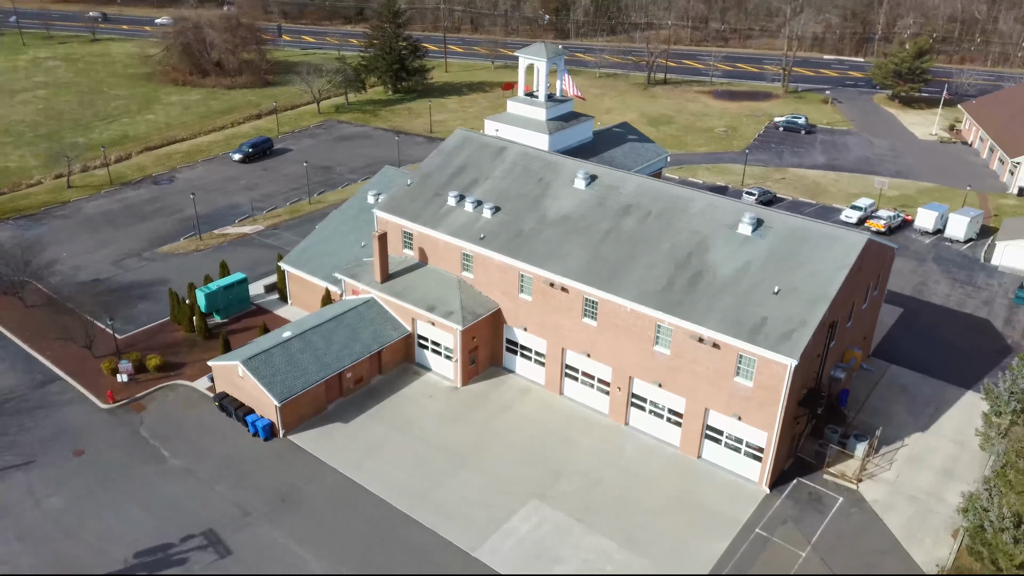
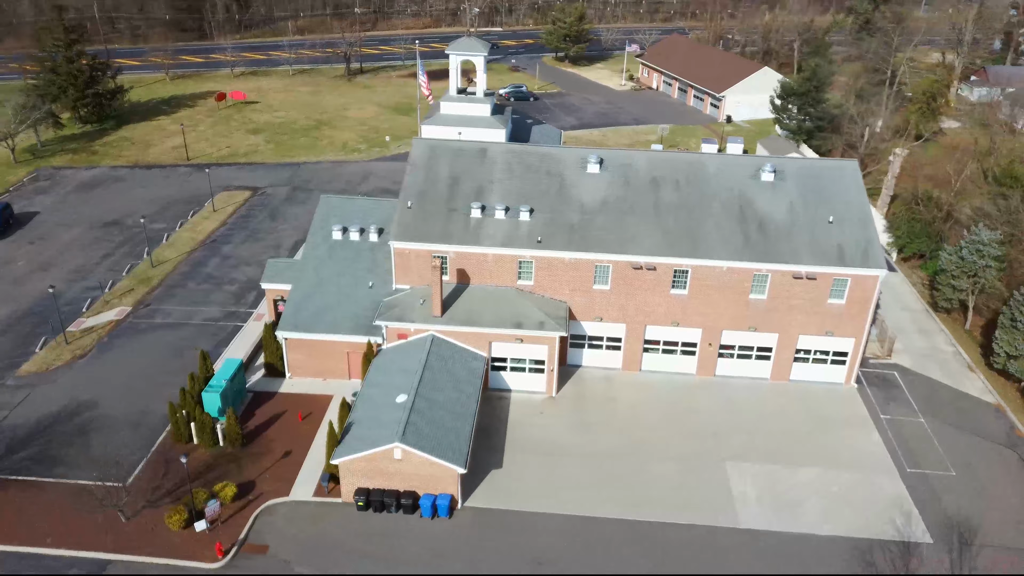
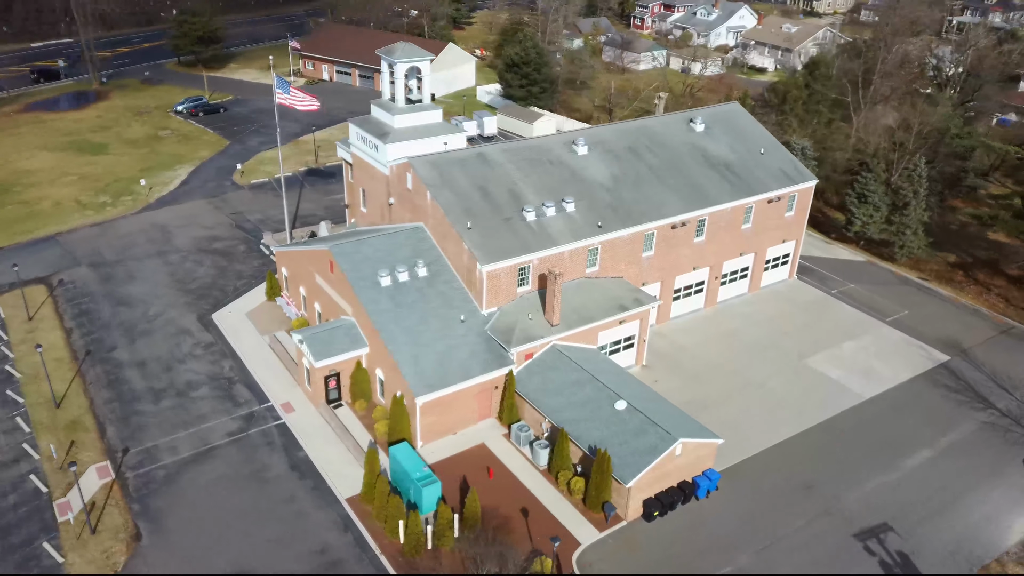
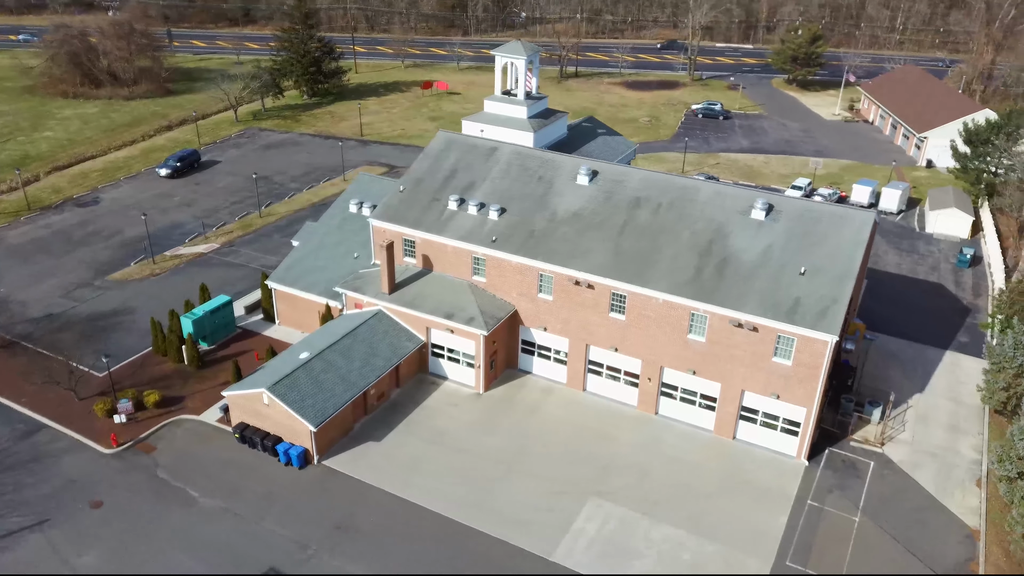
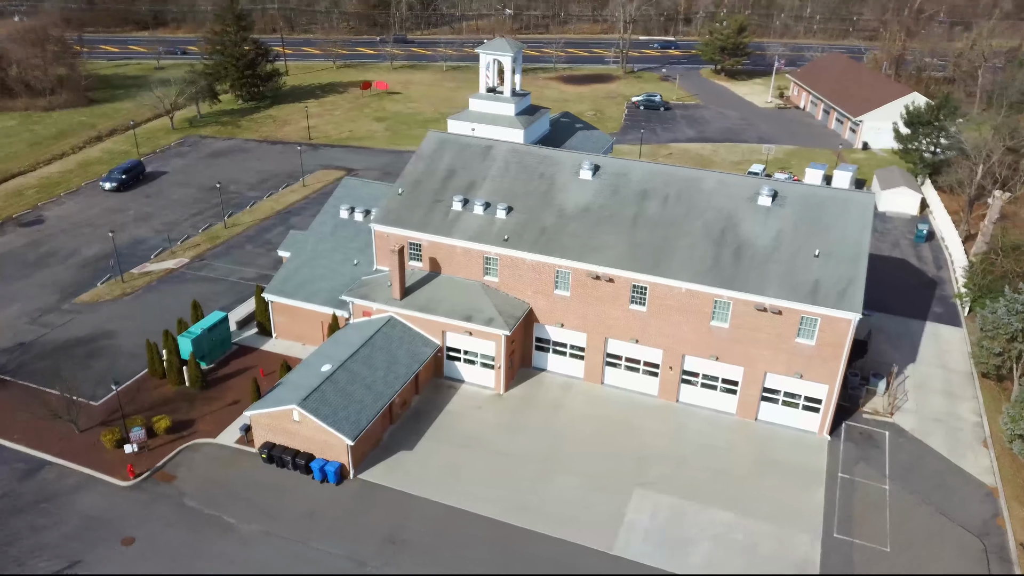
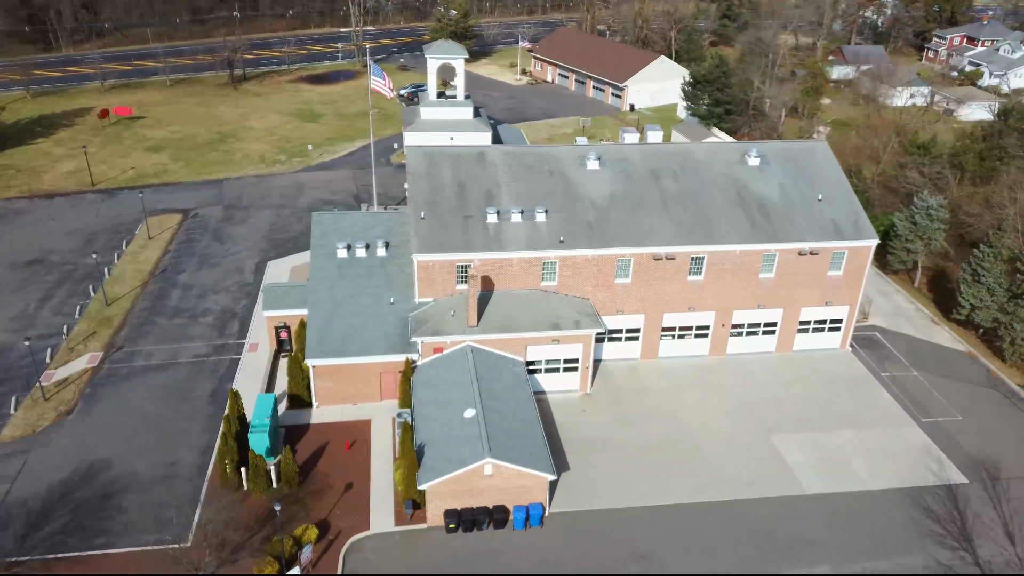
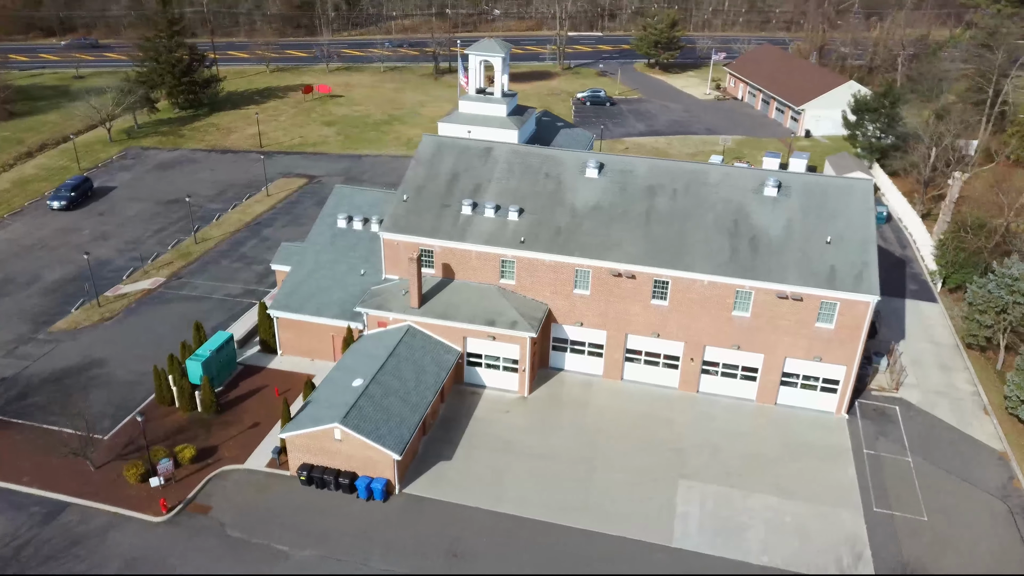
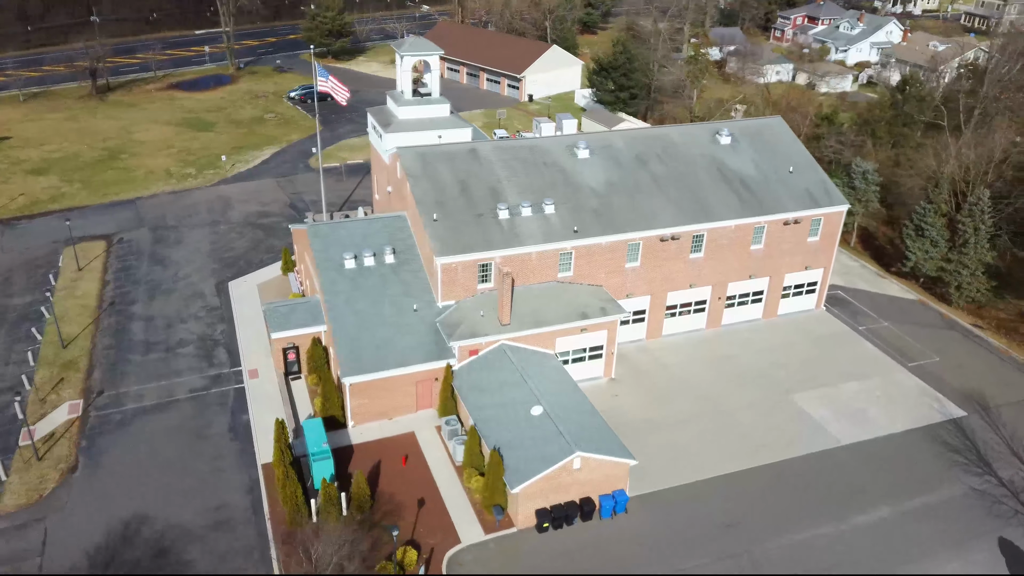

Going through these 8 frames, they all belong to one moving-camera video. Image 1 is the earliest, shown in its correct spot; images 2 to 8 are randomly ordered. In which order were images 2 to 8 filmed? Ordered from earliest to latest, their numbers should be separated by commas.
4, 5, 7, 2, 6, 8, 3
